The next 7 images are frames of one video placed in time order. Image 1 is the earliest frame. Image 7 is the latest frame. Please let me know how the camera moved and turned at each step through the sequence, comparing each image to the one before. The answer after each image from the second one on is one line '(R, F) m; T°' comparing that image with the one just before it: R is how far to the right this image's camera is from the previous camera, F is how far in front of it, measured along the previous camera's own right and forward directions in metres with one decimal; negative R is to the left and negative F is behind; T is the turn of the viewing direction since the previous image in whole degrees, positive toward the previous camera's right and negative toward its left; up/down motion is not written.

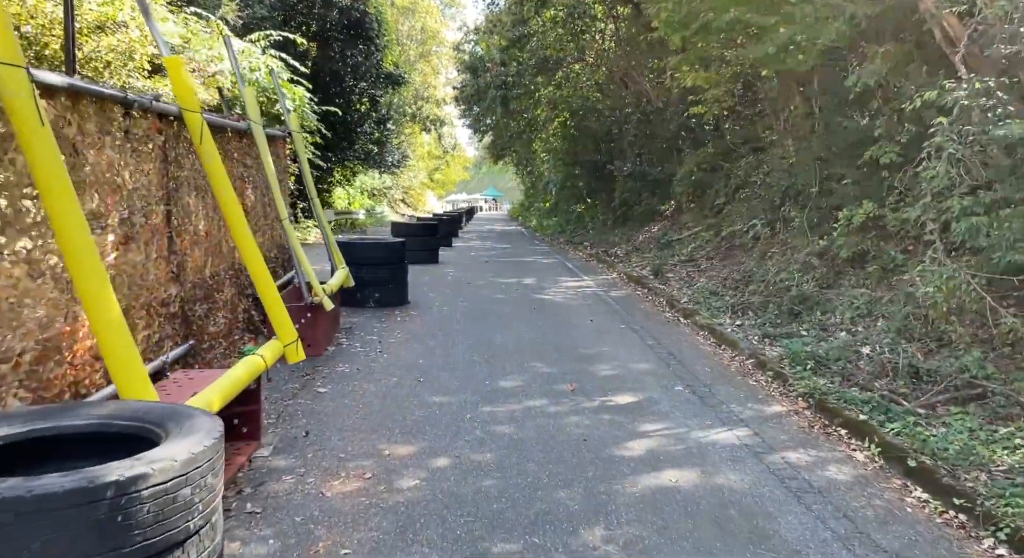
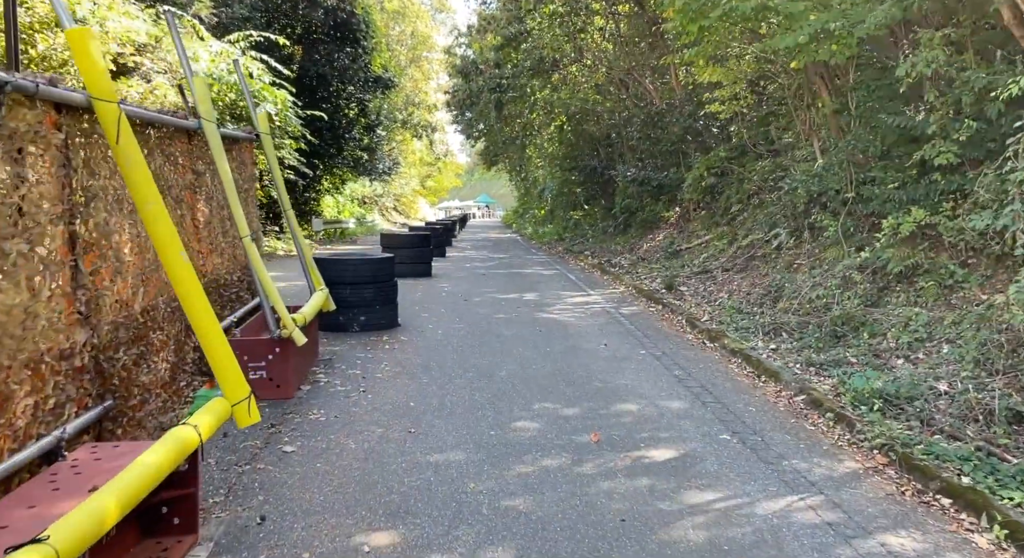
(-0.1, +1.3) m; 0°
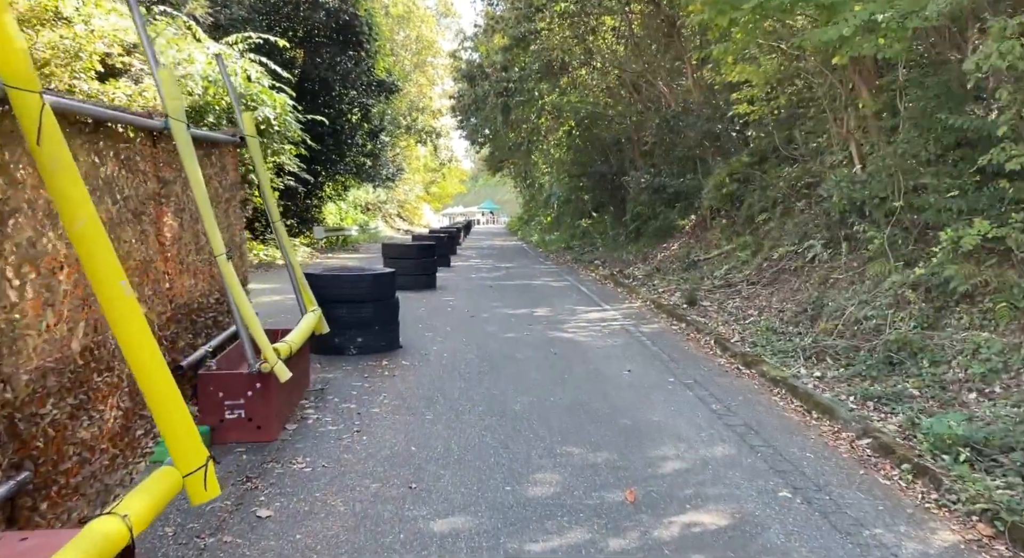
(-0.1, +1.0) m; 0°
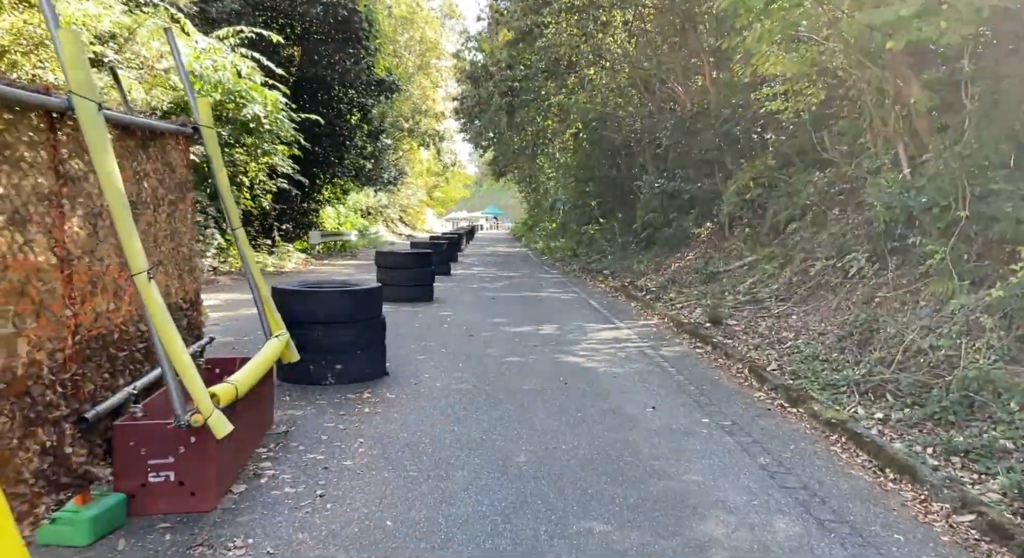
(0.0, +1.3) m; 0°
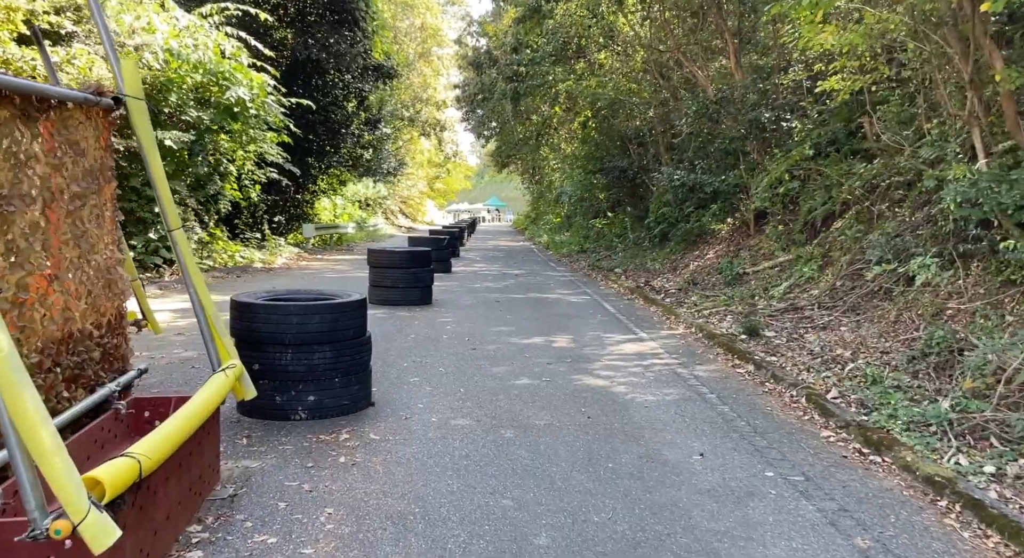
(-0.1, +1.5) m; 0°
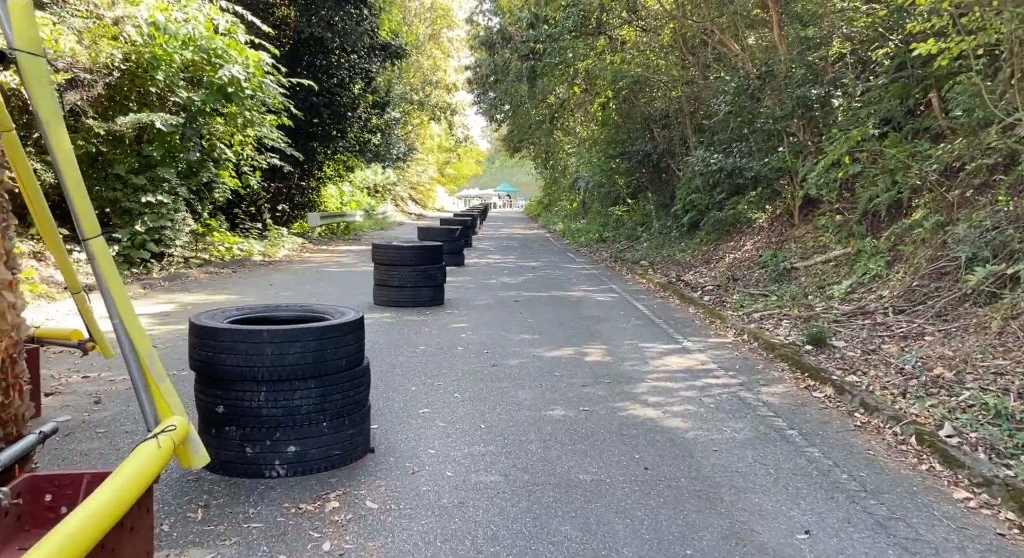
(-0.2, +1.5) m; -1°
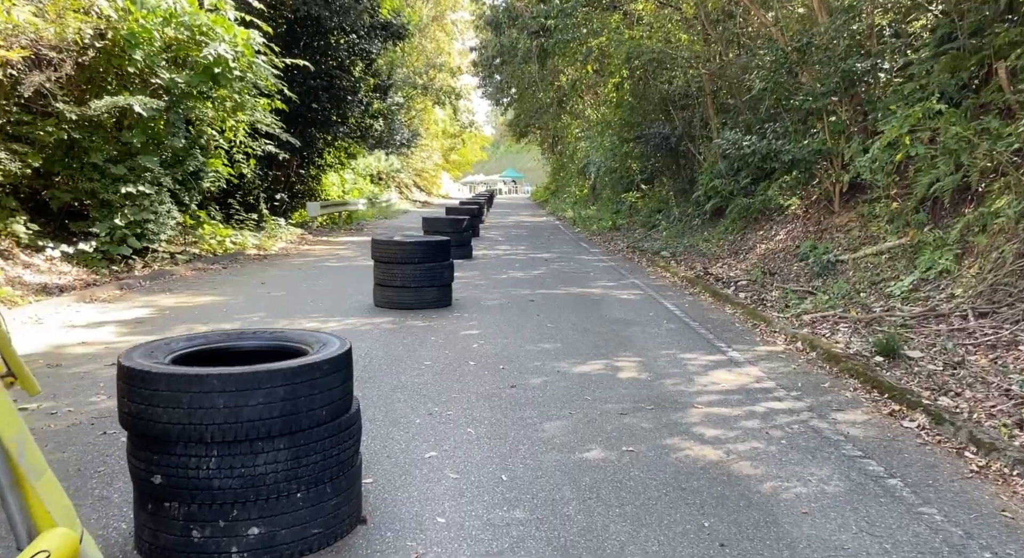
(-0.1, +1.3) m; 0°
